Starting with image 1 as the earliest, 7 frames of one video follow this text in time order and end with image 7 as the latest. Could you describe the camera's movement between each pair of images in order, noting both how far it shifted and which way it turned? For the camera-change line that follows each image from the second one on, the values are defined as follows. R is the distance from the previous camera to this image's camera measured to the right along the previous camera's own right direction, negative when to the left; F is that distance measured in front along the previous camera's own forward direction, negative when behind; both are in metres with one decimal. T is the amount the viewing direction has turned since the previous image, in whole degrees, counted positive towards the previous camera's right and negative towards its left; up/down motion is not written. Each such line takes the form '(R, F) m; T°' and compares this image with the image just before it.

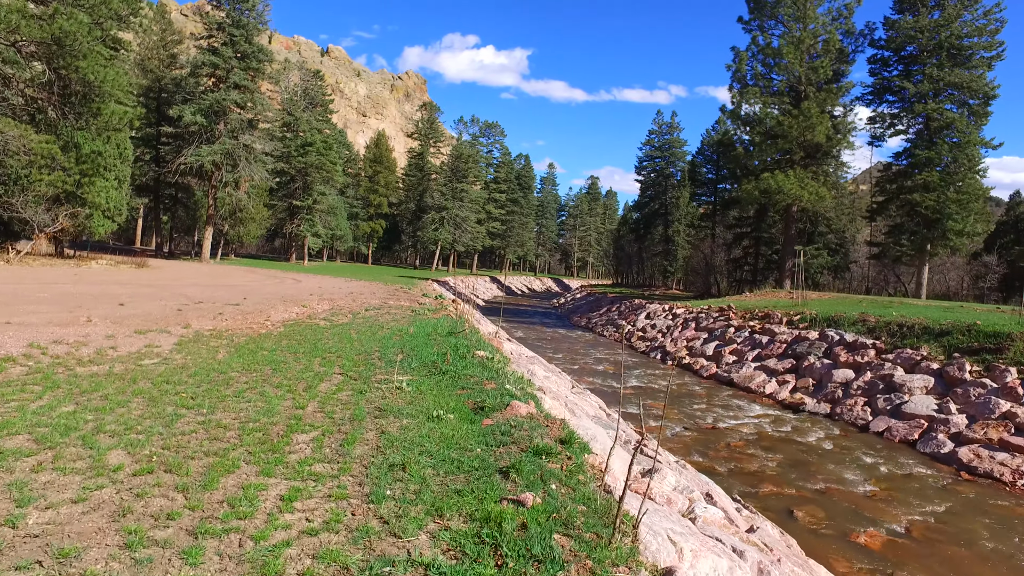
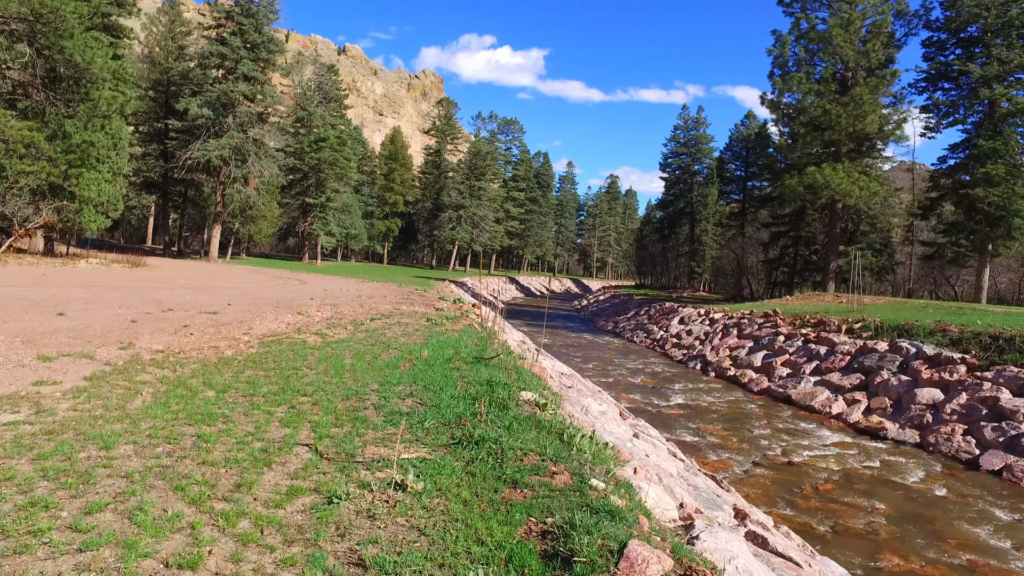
(-0.3, +1.8) m; -2°
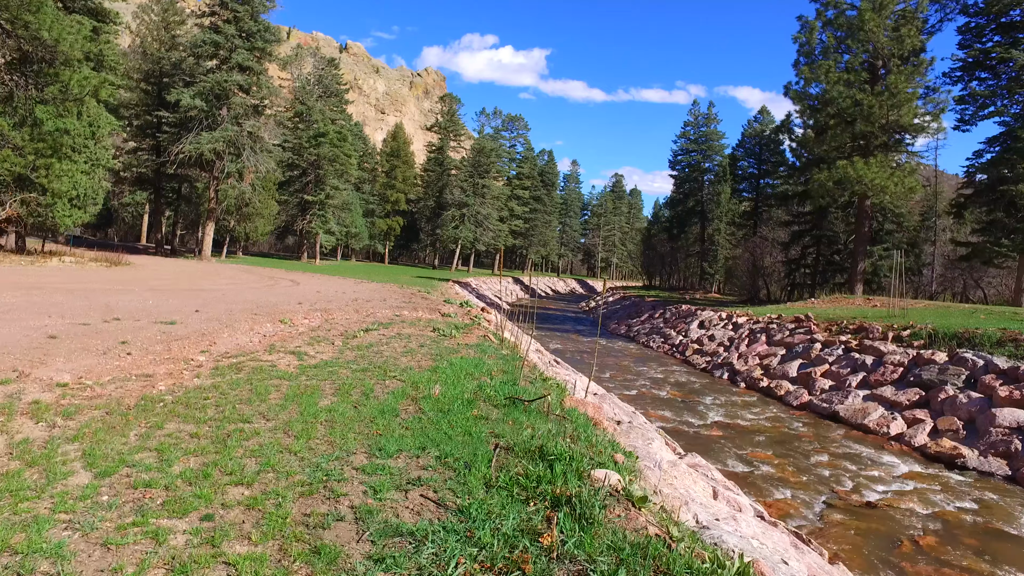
(-0.3, +1.5) m; 0°
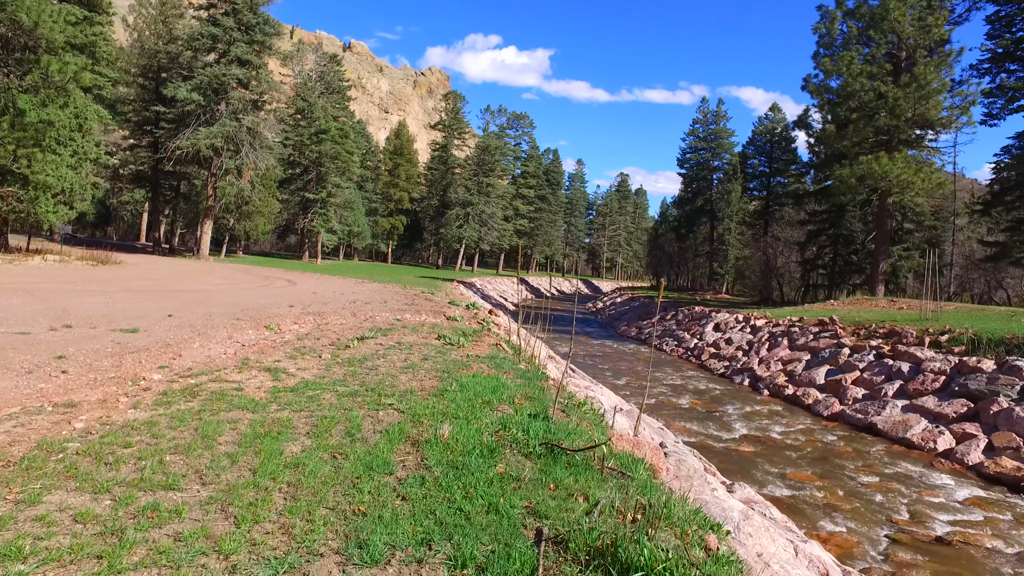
(-0.2, +0.9) m; 0°
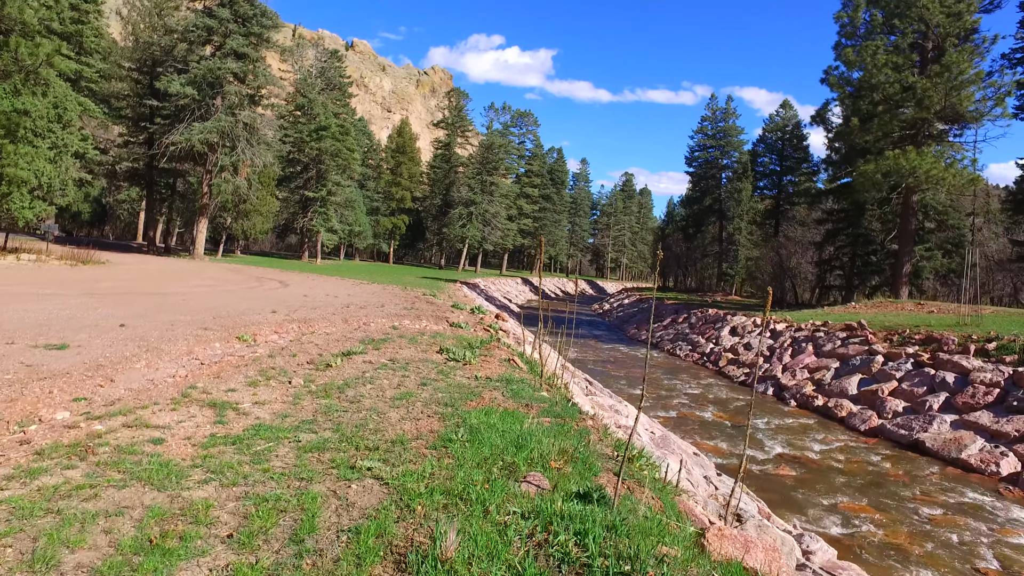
(-0.1, +1.1) m; 0°
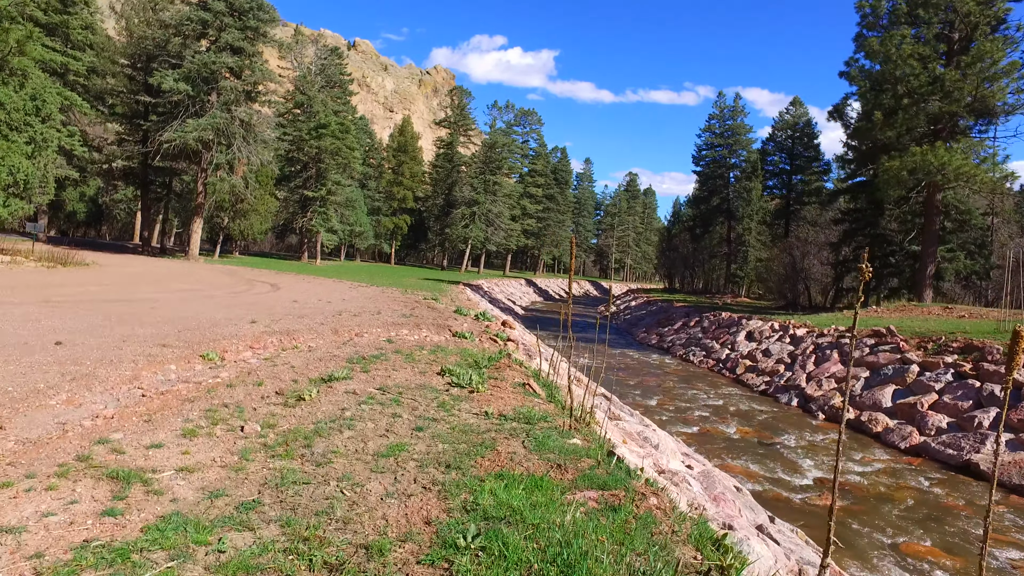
(-0.1, +1.0) m; 0°
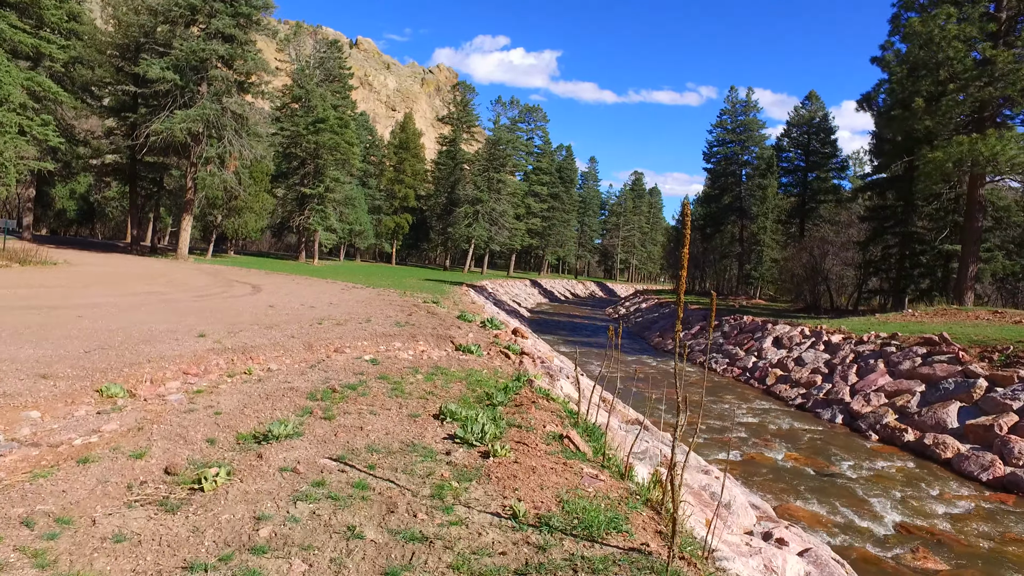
(-0.2, +1.6) m; 0°
